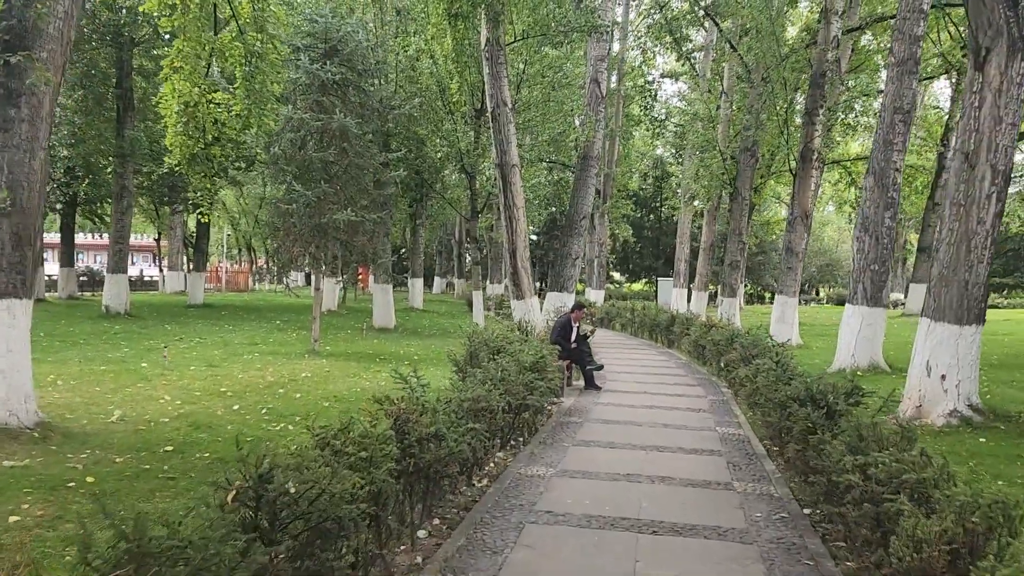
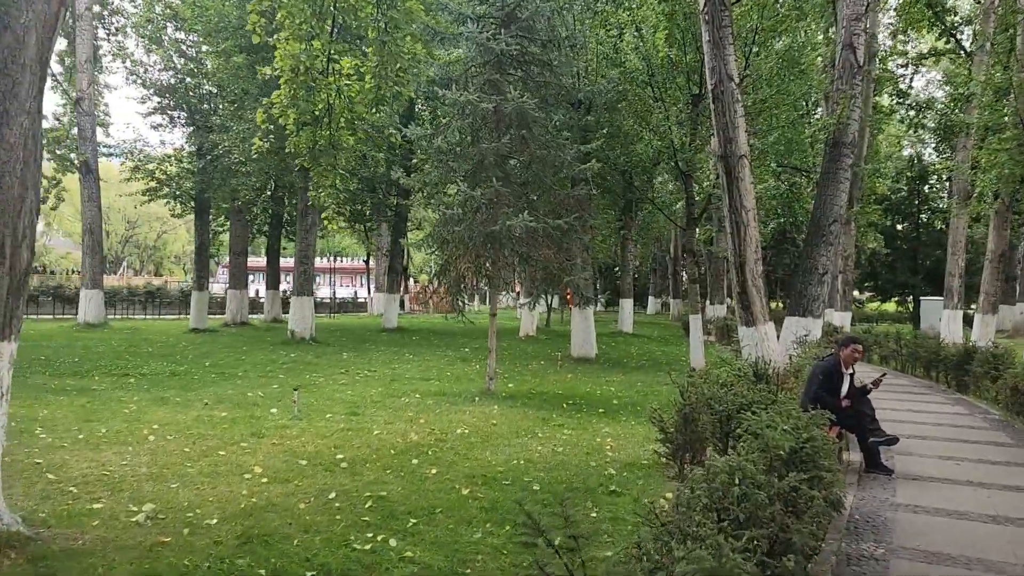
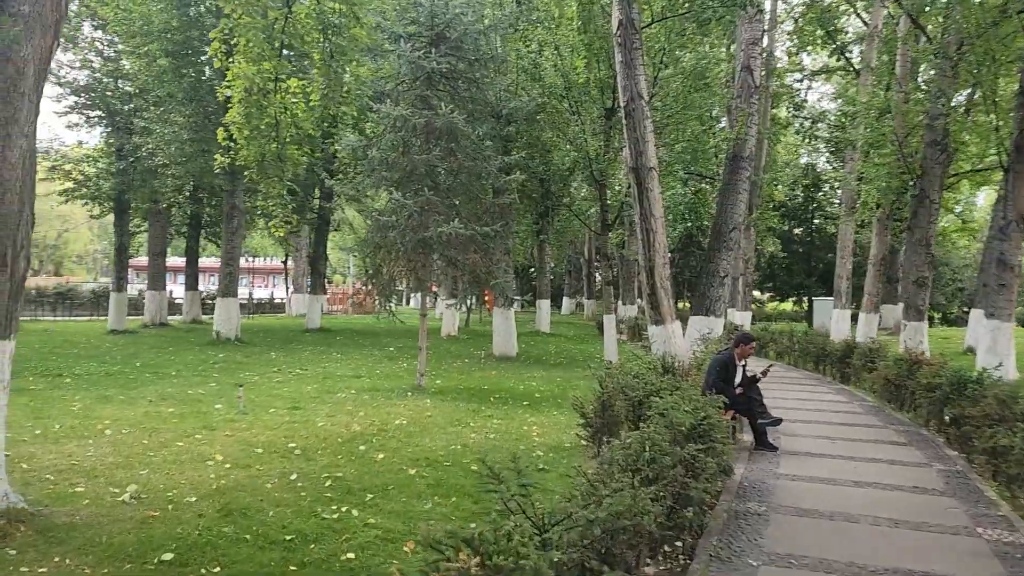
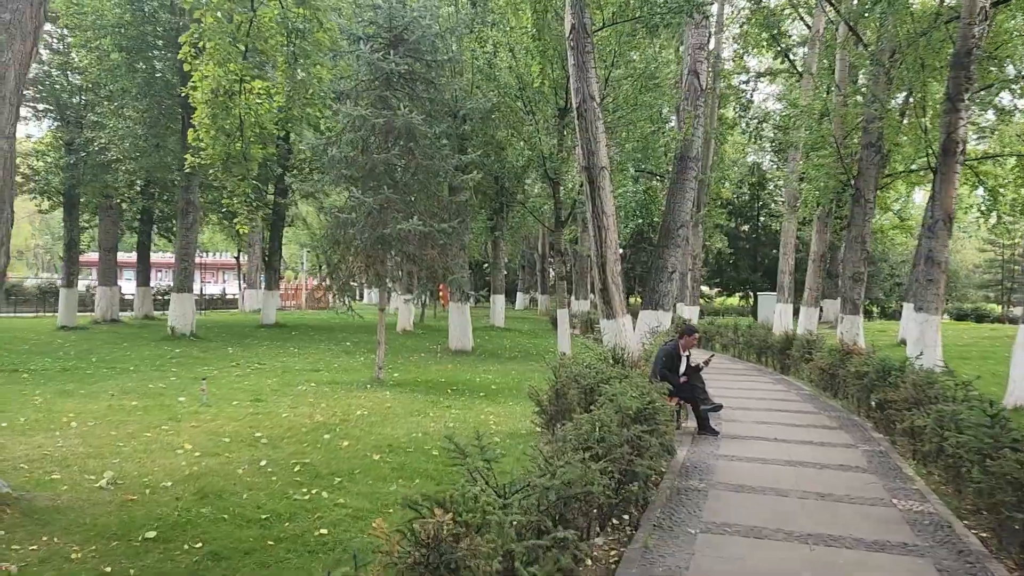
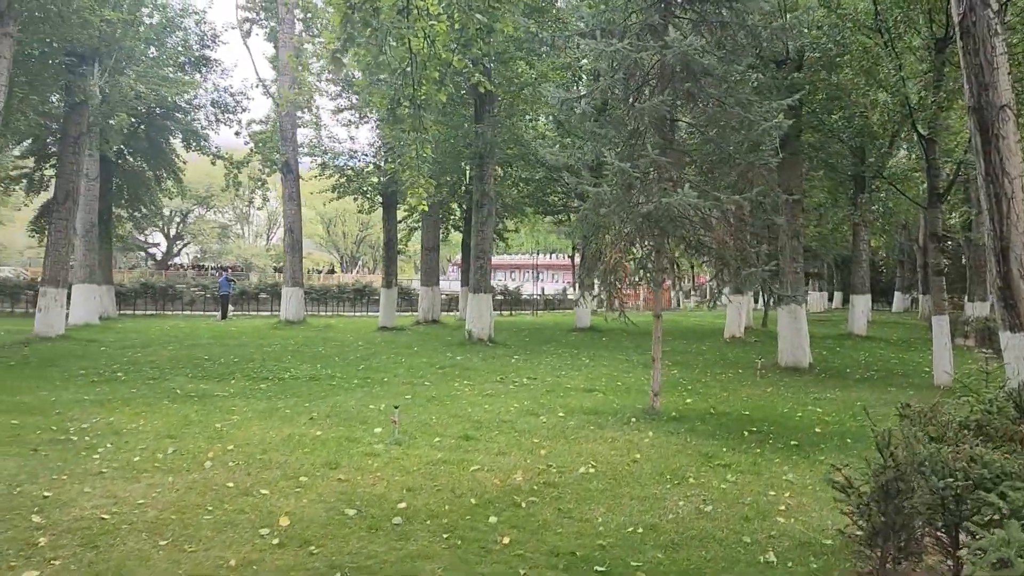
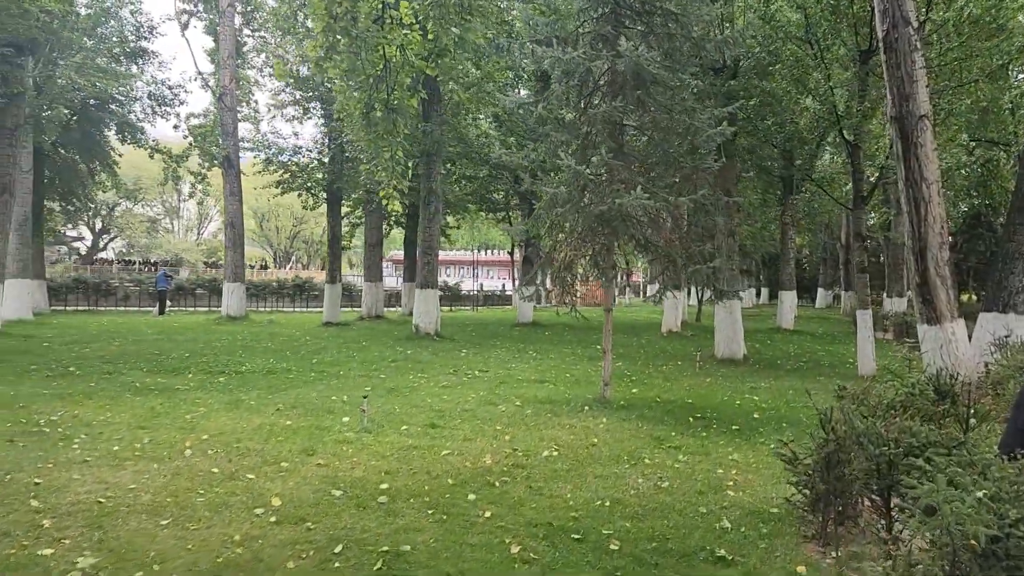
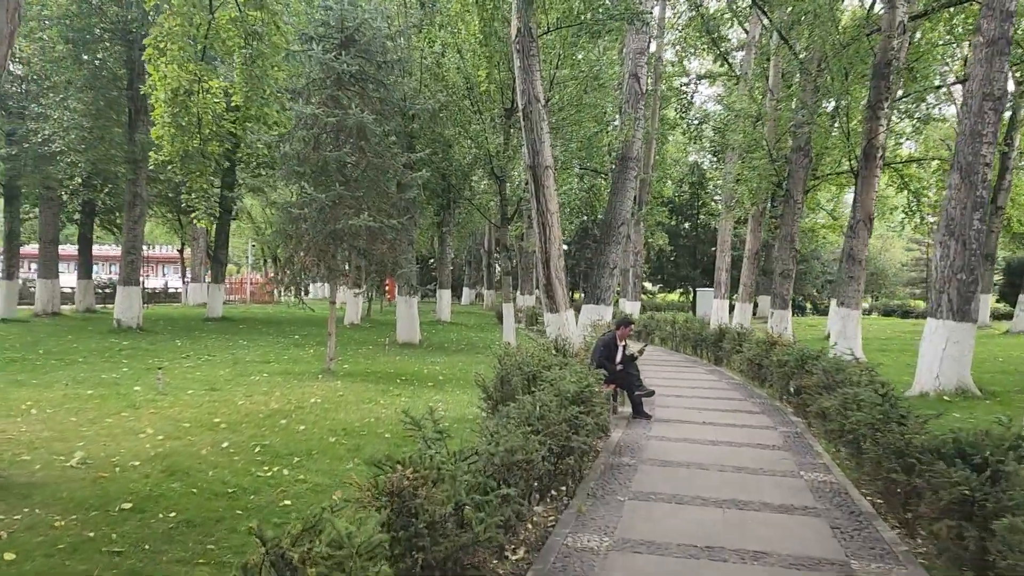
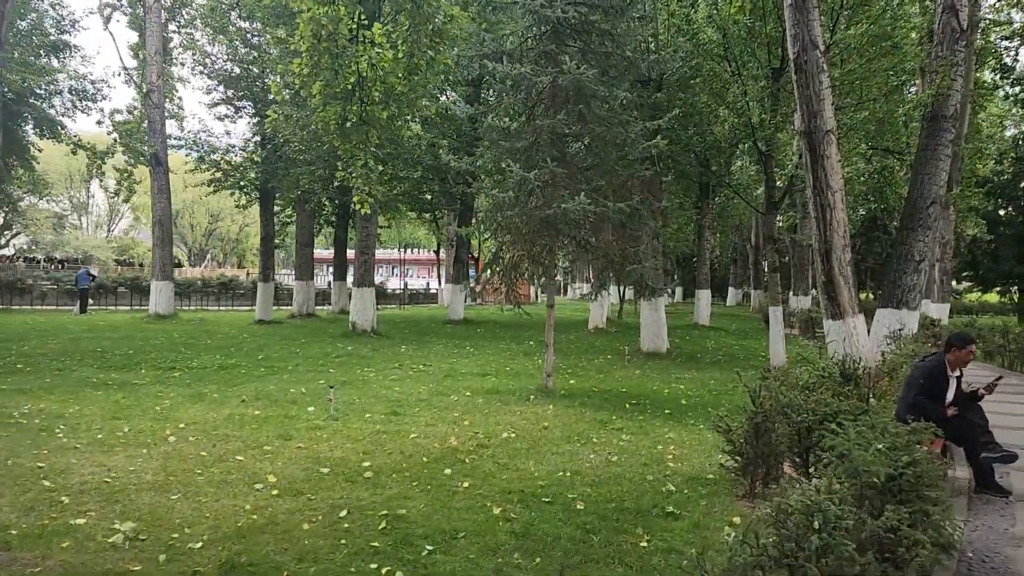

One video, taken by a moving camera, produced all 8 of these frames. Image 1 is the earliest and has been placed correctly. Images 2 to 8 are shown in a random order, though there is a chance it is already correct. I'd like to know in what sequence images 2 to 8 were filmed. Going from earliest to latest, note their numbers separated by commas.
7, 4, 3, 2, 8, 6, 5
